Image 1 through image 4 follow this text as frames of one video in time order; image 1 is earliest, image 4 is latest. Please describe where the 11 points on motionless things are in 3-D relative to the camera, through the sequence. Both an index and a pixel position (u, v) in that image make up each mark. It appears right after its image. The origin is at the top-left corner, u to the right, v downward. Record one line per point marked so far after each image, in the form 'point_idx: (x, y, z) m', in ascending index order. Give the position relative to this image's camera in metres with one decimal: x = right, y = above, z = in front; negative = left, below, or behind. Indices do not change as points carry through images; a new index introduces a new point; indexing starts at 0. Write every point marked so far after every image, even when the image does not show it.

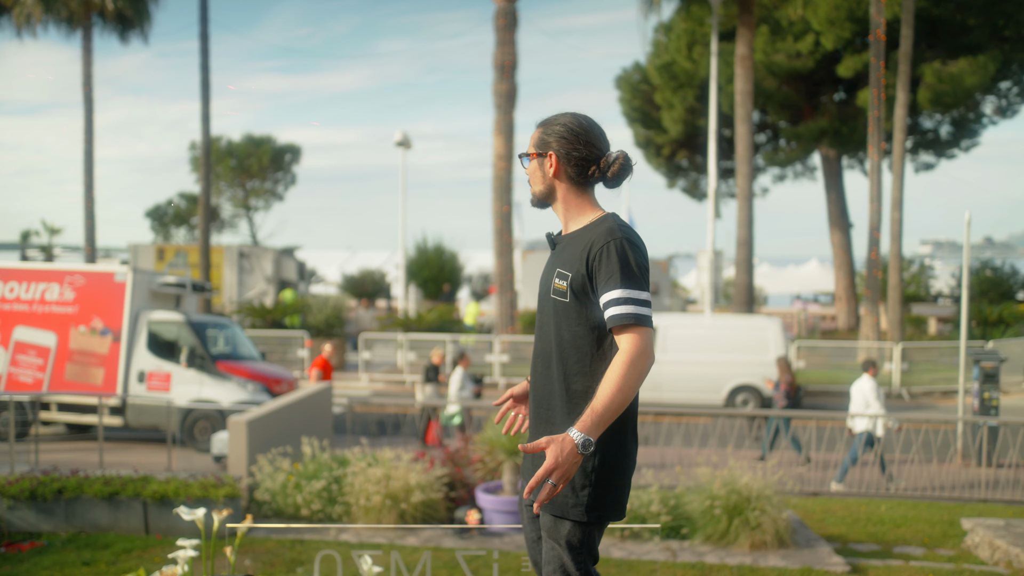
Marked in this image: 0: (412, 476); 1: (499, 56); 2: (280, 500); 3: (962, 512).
0: (-0.9, -1.7, +7.6) m
1: (-0.4, +5.4, +19.2) m
2: (-2.1, -1.9, +7.5) m
3: (+4.5, -2.3, +8.2) m
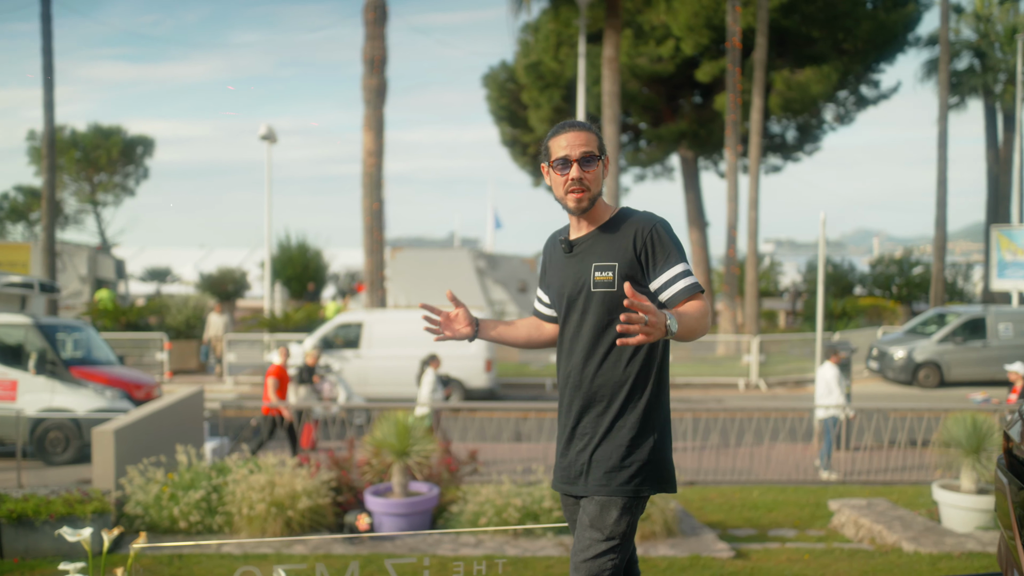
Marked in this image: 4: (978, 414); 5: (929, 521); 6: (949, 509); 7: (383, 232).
0: (-1.9, -1.7, +7.3) m
1: (-3.3, +5.4, +18.8) m
2: (-3.1, -1.9, +7.1) m
3: (+3.4, -2.2, +8.8) m
4: (+4.4, -1.2, +7.6) m
5: (+3.6, -2.0, +7.1) m
6: (+3.7, -1.9, +7.0) m
7: (-3.1, +1.3, +19.7) m
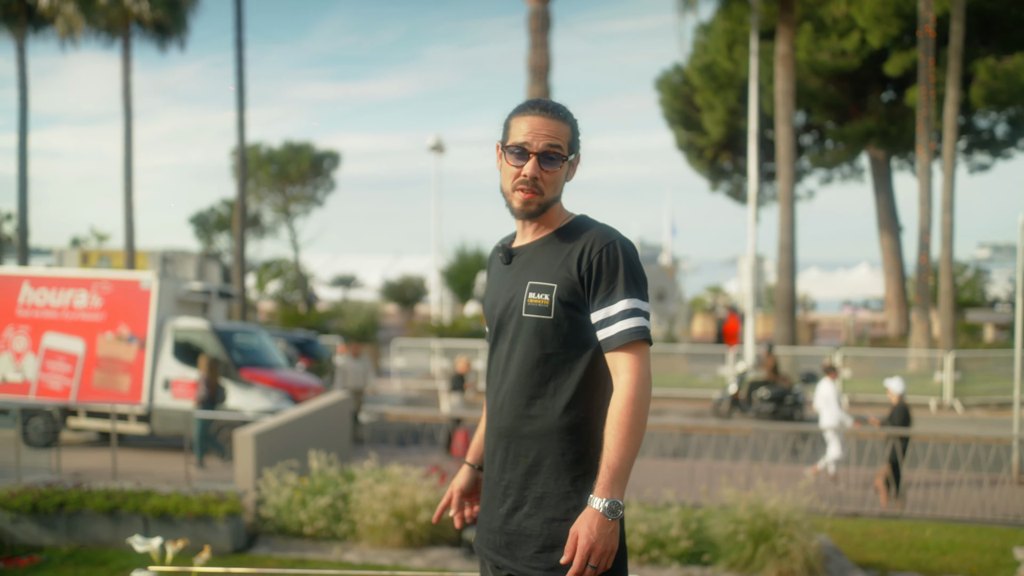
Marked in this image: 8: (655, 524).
0: (-0.8, -1.8, +7.3) m
1: (+0.4, +5.2, +18.8) m
2: (-2.0, -2.0, +7.2) m
3: (+4.7, -2.3, +7.6) m
4: (+5.4, -1.3, +6.2) m
5: (+4.5, -2.1, +5.9) m
6: (+4.6, -2.0, +5.7) m
7: (+0.7, +1.1, +19.6) m
8: (+1.2, -2.0, +6.8) m
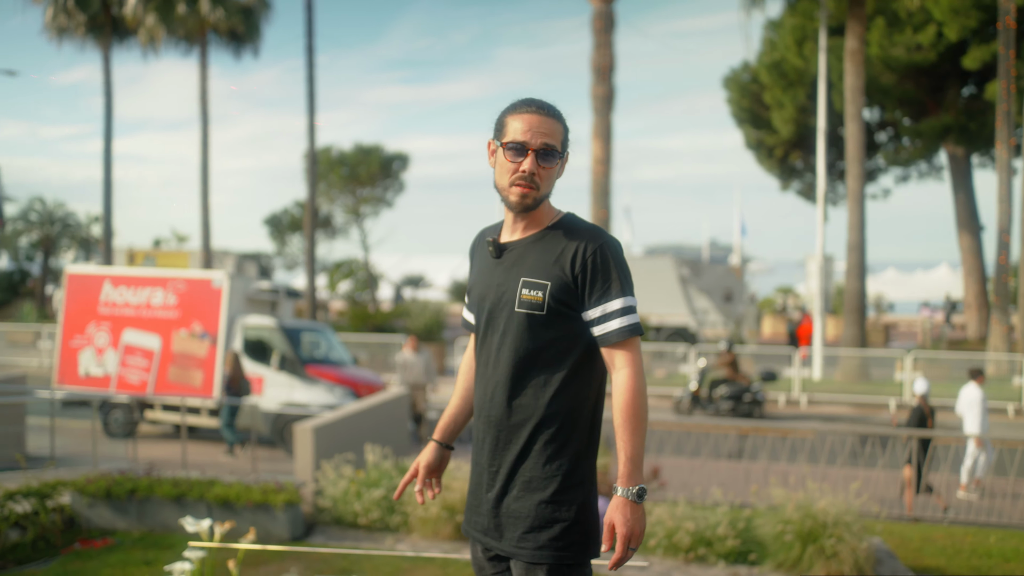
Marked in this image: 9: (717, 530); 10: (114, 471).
0: (-0.4, -1.8, +7.4) m
1: (+1.8, +5.2, +18.8) m
2: (-1.6, -2.0, +7.5) m
3: (+5.1, -2.3, +7.3) m
4: (+5.7, -1.3, +5.9) m
5: (+4.8, -2.1, +5.6) m
6: (+4.9, -2.0, +5.4) m
7: (+2.1, +1.1, +19.6) m
8: (+1.6, -2.0, +6.8) m
9: (+1.7, -2.0, +6.7) m
10: (-3.9, -1.8, +8.0) m
